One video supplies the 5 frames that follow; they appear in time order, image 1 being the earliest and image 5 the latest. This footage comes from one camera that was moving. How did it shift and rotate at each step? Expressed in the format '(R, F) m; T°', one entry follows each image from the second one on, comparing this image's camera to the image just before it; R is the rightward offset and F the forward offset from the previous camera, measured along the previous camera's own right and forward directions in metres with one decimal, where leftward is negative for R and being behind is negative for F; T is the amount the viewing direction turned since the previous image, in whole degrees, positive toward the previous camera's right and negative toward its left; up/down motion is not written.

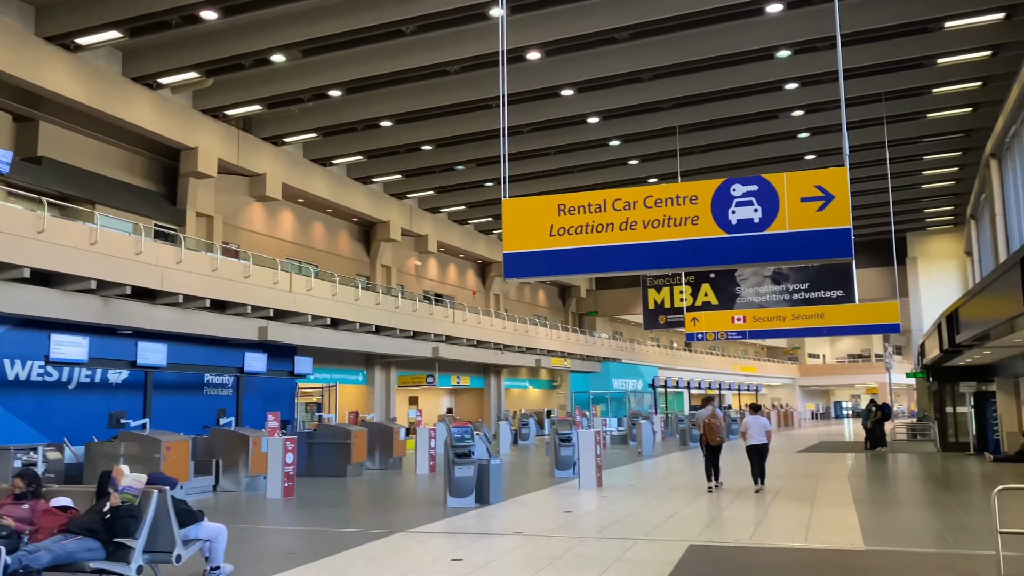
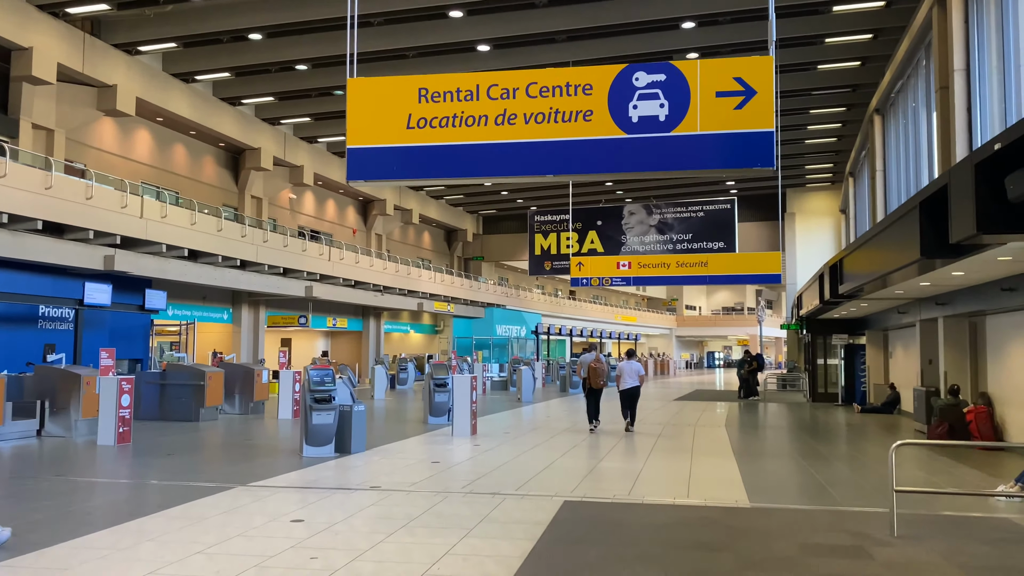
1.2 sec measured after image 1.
(+0.2, +1.0) m; +9°
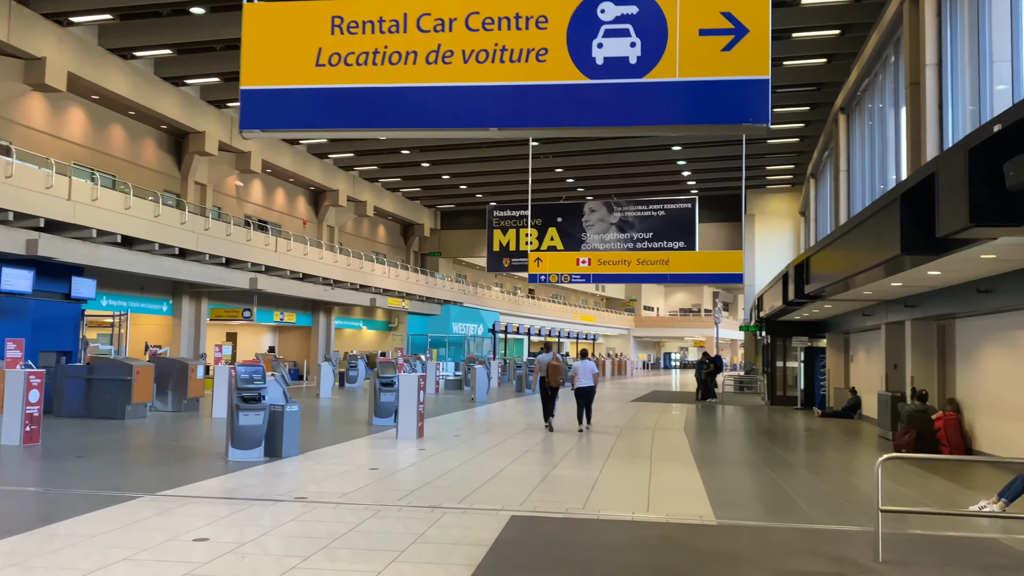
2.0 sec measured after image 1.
(+0.1, +0.7) m; +3°
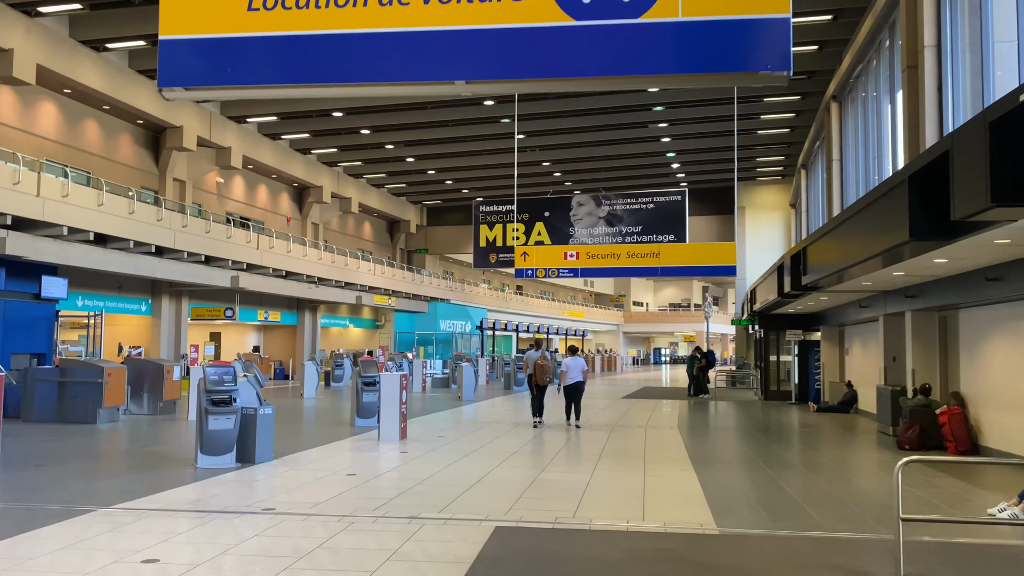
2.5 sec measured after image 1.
(+0.1, +0.5) m; +1°
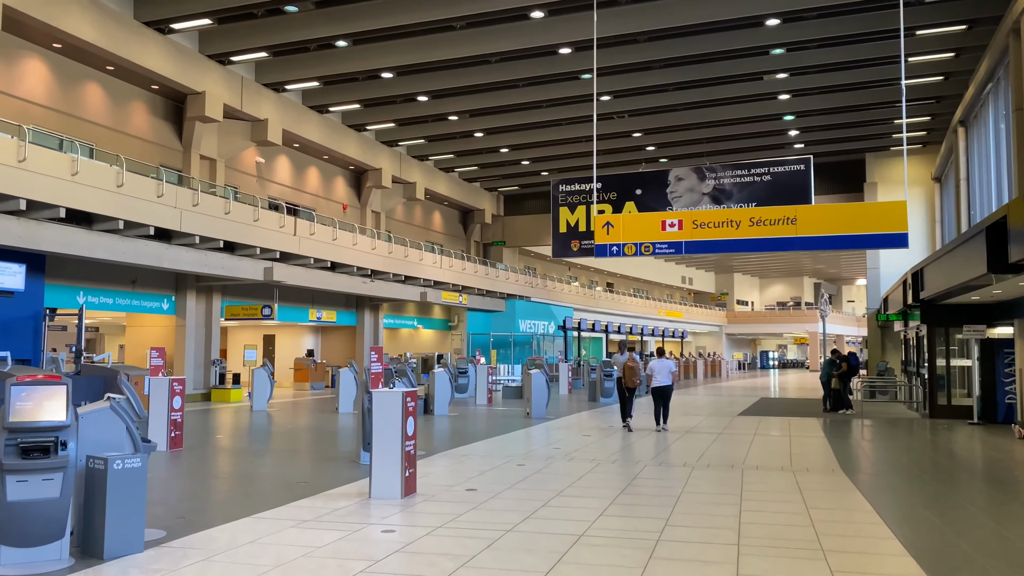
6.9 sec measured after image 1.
(+0.2, +3.9) m; -8°
